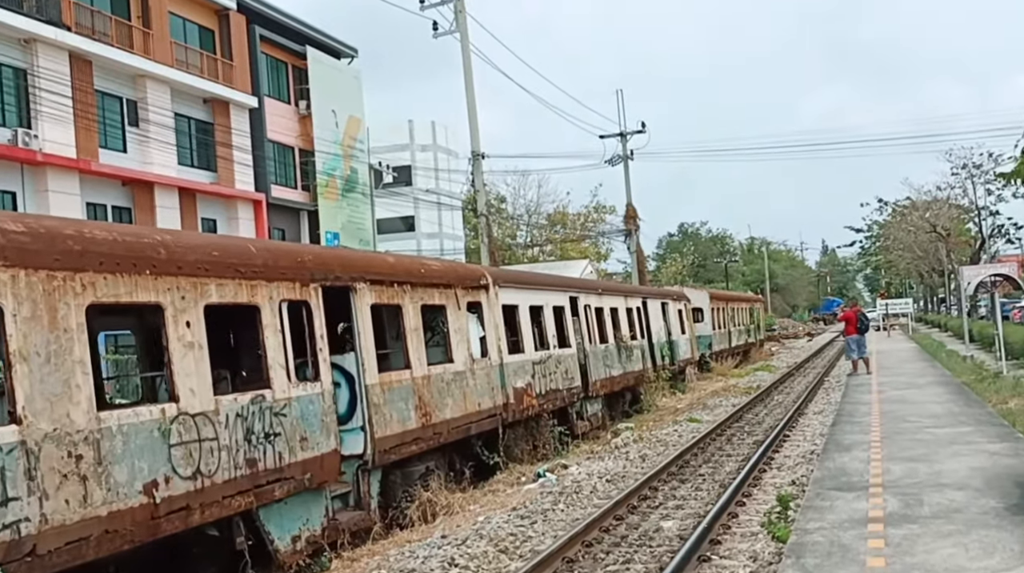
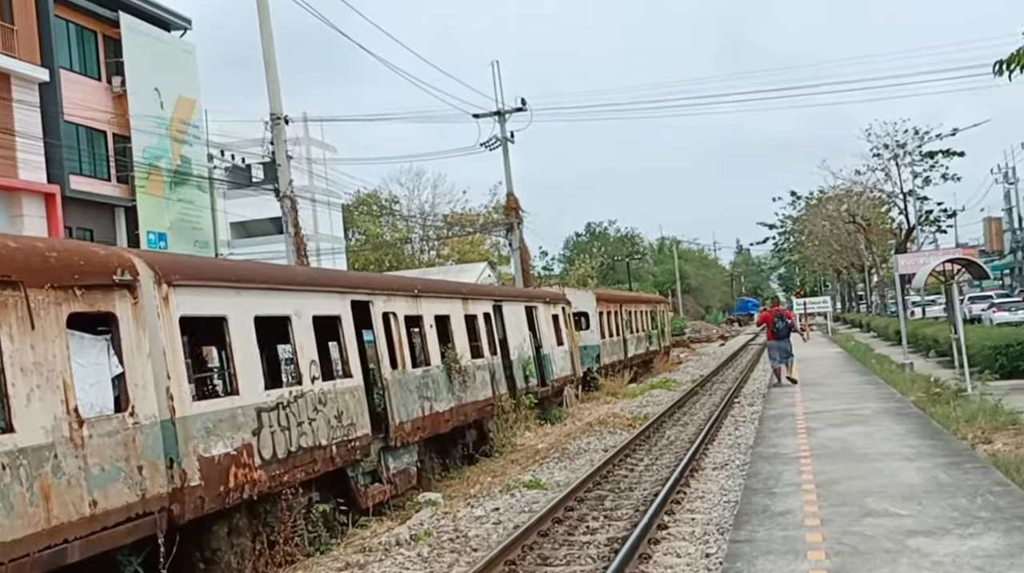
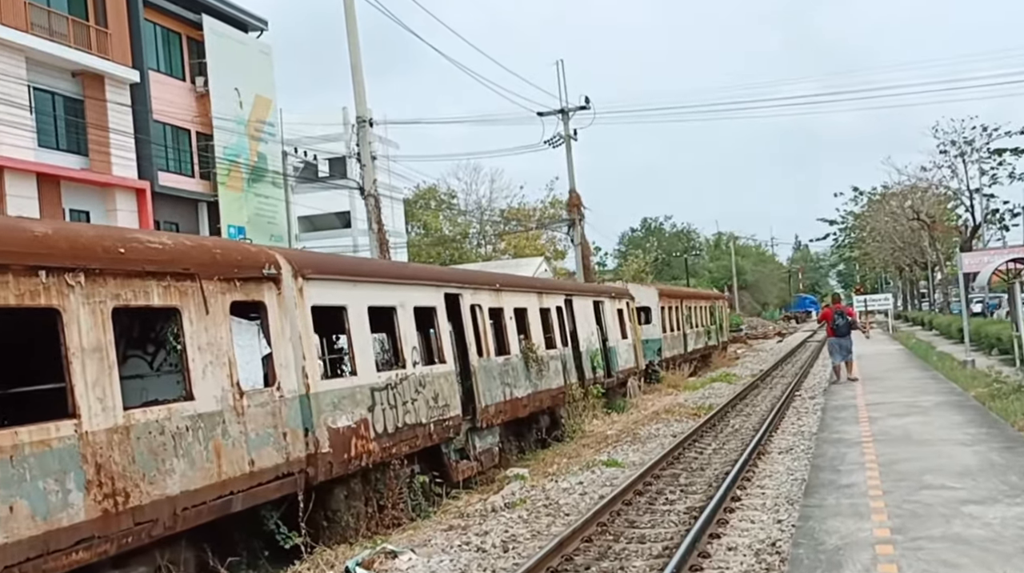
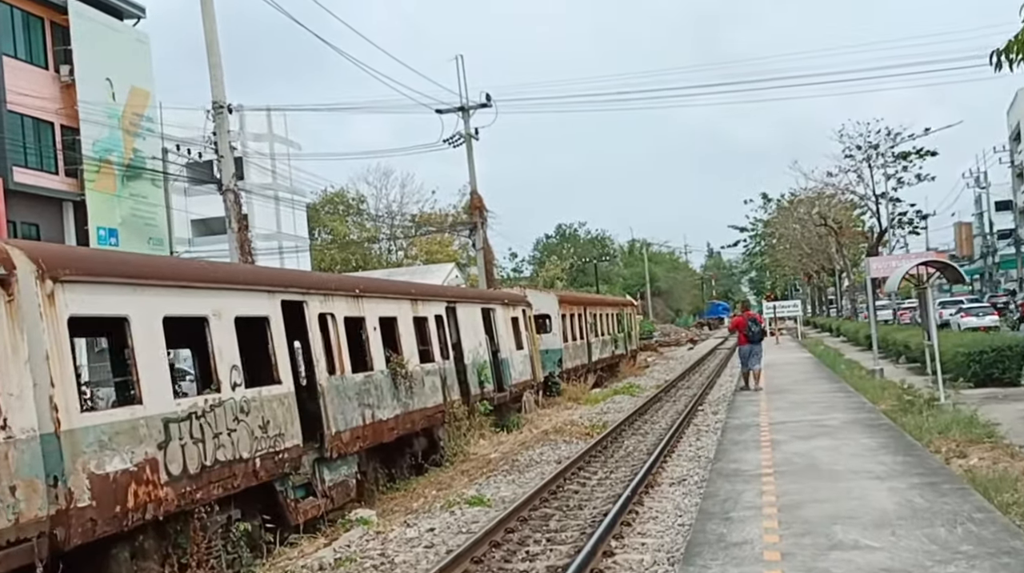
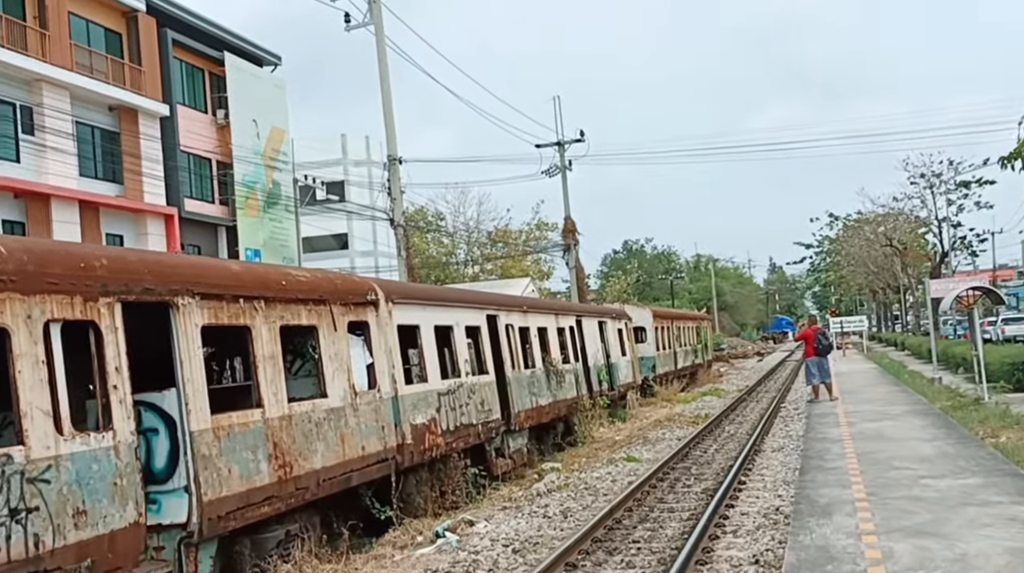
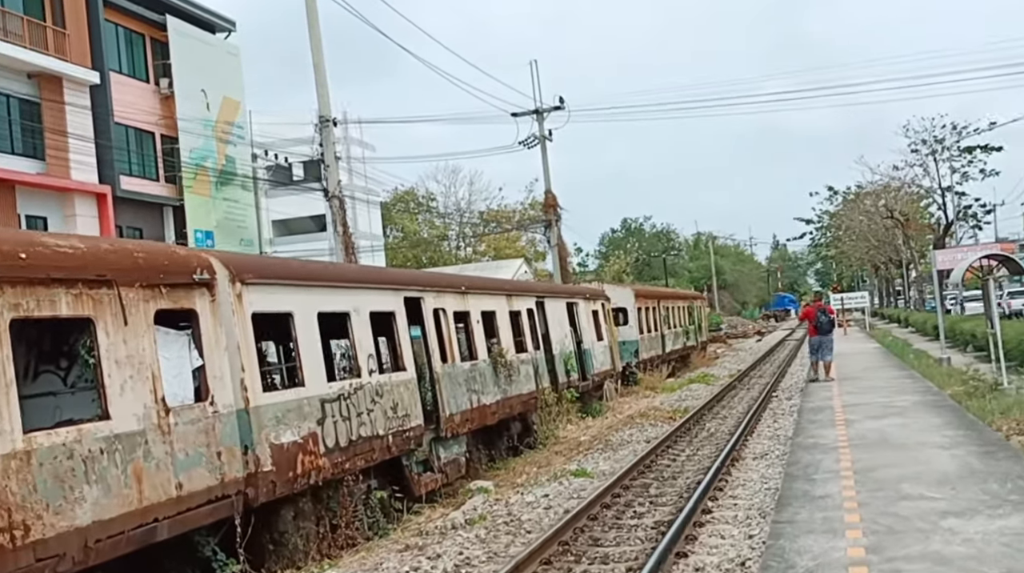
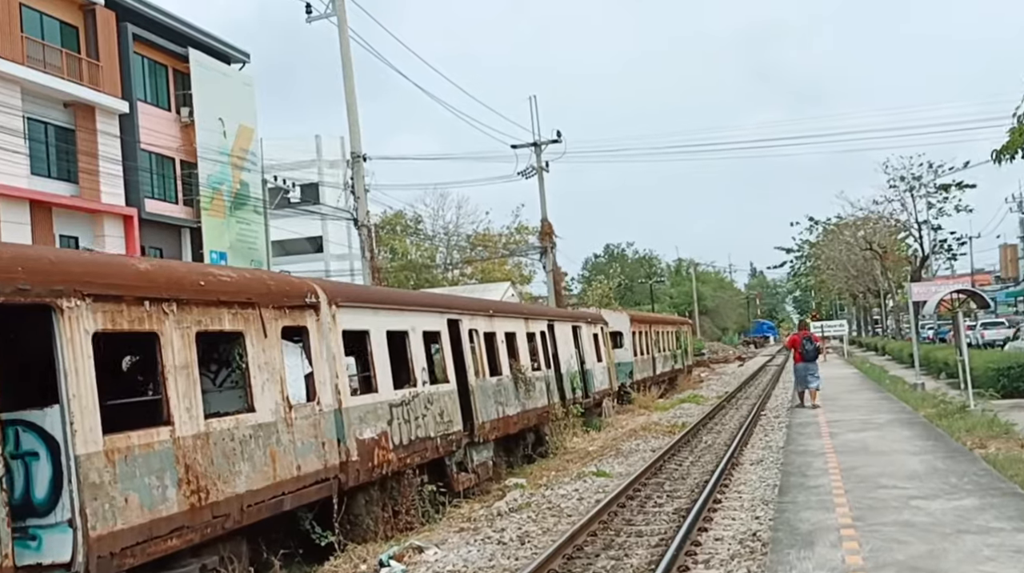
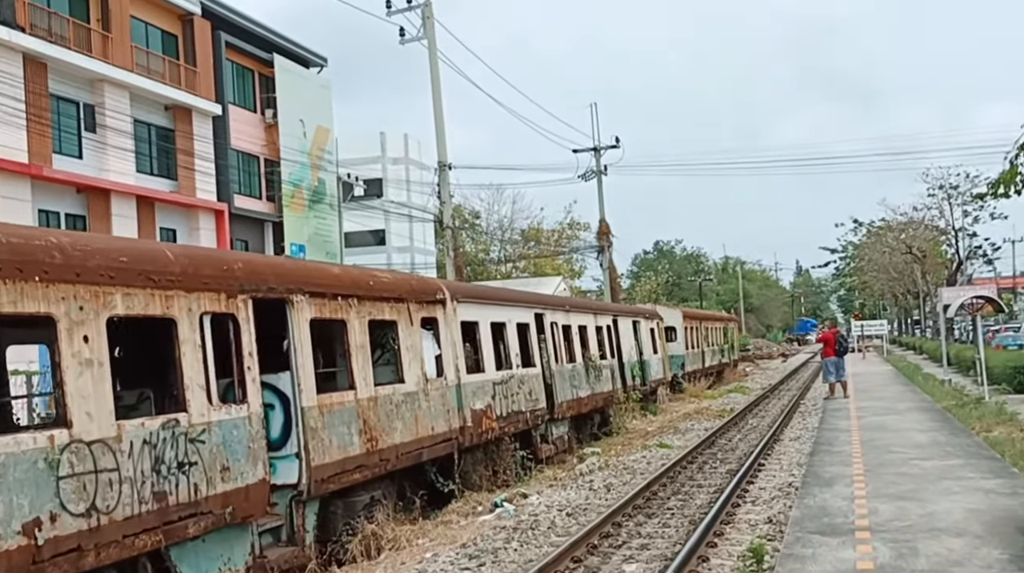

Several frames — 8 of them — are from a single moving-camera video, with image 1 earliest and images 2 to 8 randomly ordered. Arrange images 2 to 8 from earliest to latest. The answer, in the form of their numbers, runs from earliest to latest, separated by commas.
8, 5, 7, 3, 6, 2, 4
